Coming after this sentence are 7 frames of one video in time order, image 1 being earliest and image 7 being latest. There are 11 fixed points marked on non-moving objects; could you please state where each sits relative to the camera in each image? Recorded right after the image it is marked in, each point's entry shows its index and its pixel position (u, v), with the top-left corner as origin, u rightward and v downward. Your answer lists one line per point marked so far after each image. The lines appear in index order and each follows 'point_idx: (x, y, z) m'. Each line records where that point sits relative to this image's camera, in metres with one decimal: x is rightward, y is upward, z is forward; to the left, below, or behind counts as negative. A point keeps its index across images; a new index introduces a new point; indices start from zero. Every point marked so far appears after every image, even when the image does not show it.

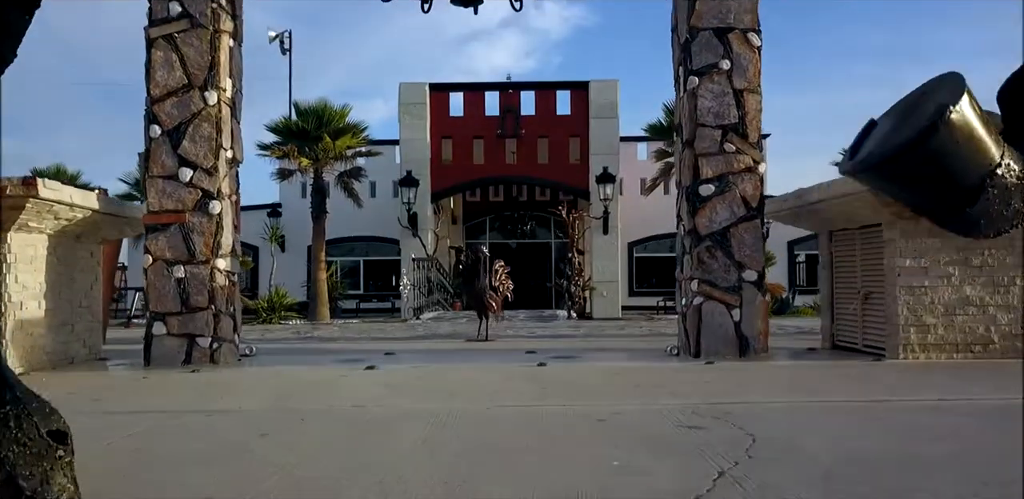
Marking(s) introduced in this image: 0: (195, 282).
0: (-3.7, -0.4, +11.1) m
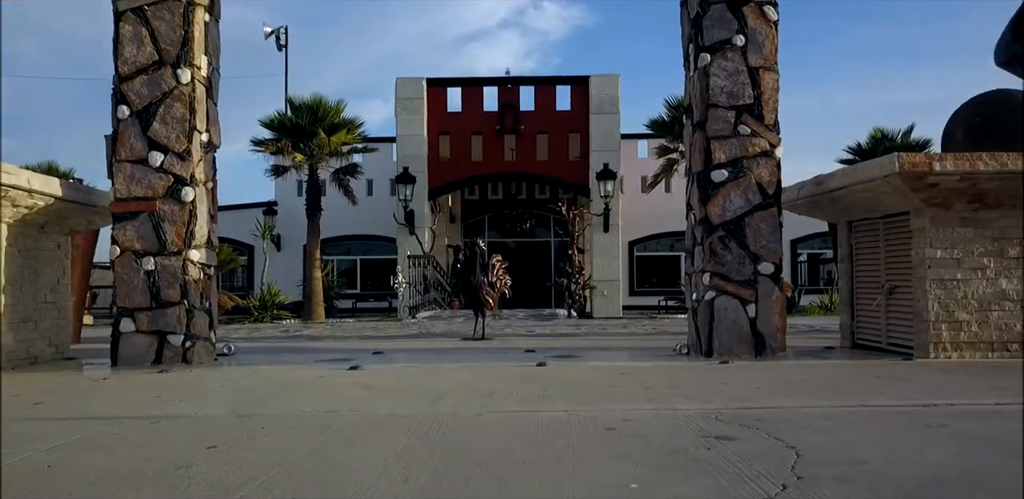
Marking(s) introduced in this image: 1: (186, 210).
0: (-3.7, -0.3, +10.3) m
1: (-3.5, +0.4, +10.4) m
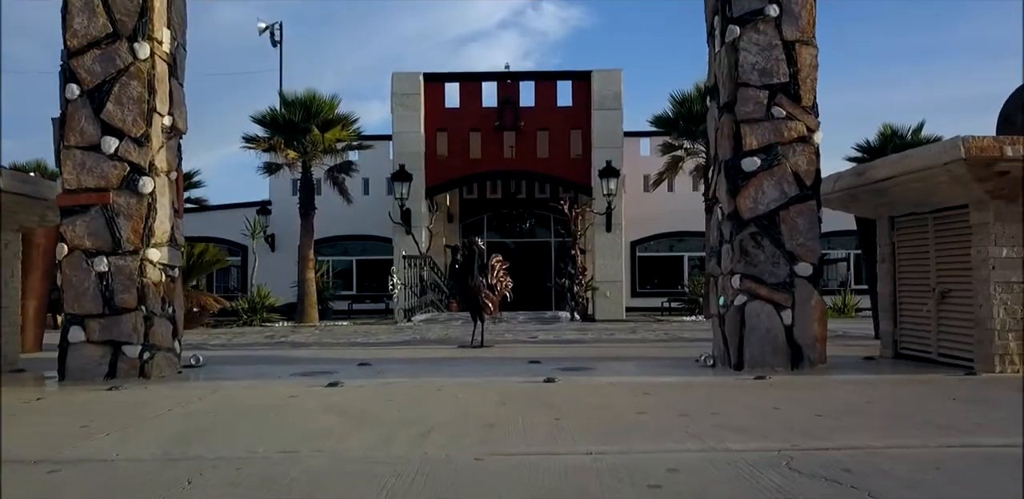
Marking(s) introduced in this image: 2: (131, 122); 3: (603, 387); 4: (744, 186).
0: (-3.7, -0.3, +9.0) m
1: (-3.5, +0.4, +9.1) m
2: (-3.6, +1.2, +9.1) m
3: (+0.7, -1.1, +7.8) m
4: (+2.2, +0.6, +9.2) m
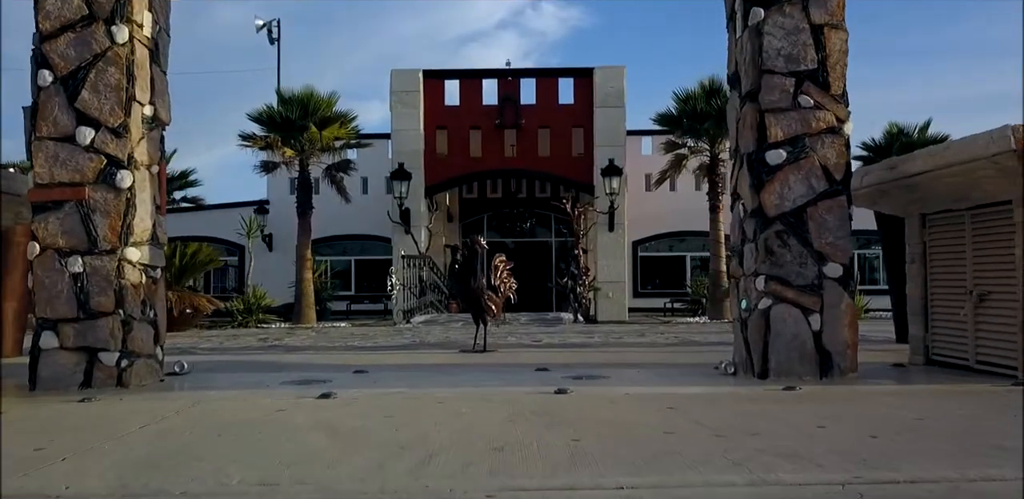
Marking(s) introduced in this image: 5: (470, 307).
0: (-3.6, -0.2, +8.3) m
1: (-3.4, +0.5, +8.5) m
2: (-3.6, +1.2, +8.4) m
3: (+0.8, -1.1, +7.1) m
4: (+2.3, +0.6, +8.6) m
5: (-0.6, -0.8, +13.1) m
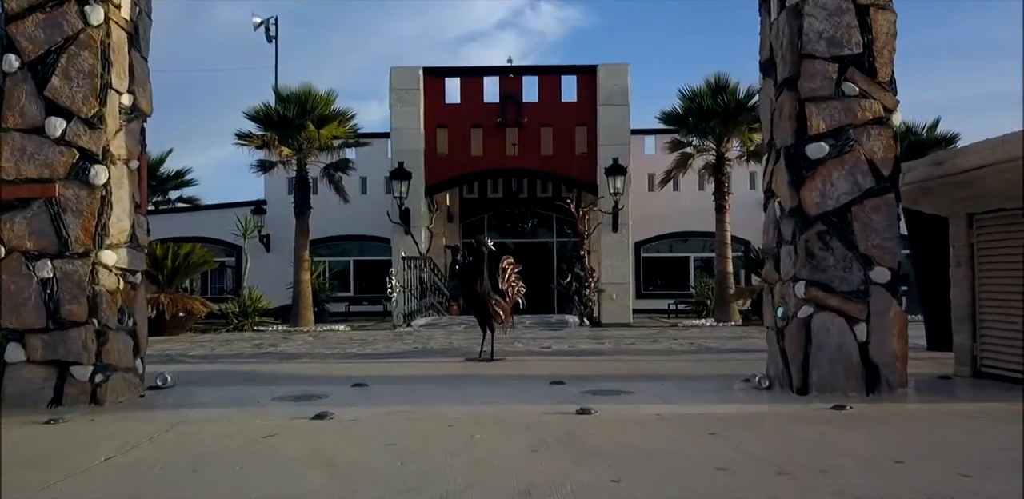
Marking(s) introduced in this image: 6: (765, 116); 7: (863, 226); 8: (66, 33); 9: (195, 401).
0: (-3.5, -0.3, +7.5) m
1: (-3.3, +0.4, +7.7) m
2: (-3.4, +1.2, +7.7) m
3: (+0.9, -1.1, +6.3) m
4: (+2.4, +0.6, +7.8) m
5: (-0.5, -0.8, +12.3) m
6: (+2.2, +1.2, +8.5) m
7: (+2.8, +0.2, +7.7) m
8: (-3.6, +1.7, +7.7) m
9: (-2.7, -1.3, +8.1) m
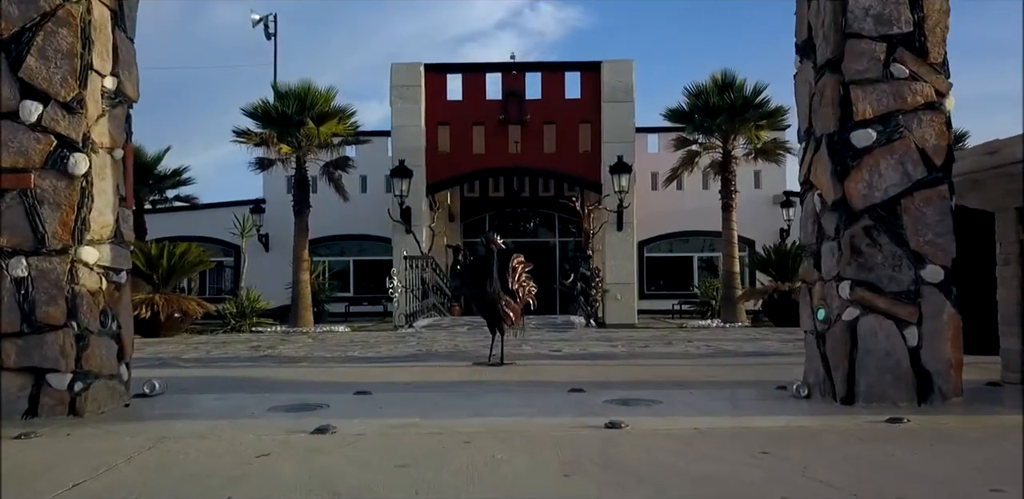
0: (-3.4, -0.2, +6.9) m
1: (-3.2, +0.5, +7.0) m
2: (-3.3, +1.2, +7.0) m
3: (+1.1, -1.1, +5.6) m
4: (+2.6, +0.6, +7.1) m
5: (-0.3, -0.8, +11.6) m
6: (+2.4, +1.2, +7.8) m
7: (+3.0, +0.2, +7.0) m
8: (-3.4, +1.8, +7.0) m
9: (-2.5, -1.3, +7.4) m
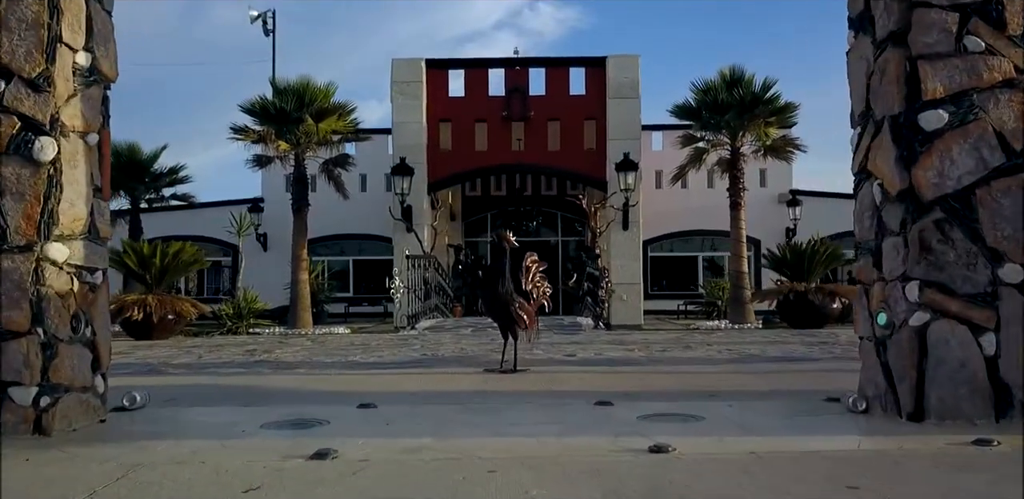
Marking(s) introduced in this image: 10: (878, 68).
0: (-3.2, -0.2, +6.1) m
1: (-3.0, +0.5, +6.2) m
2: (-3.1, +1.2, +6.2) m
3: (+1.2, -1.1, +4.8) m
4: (+2.7, +0.6, +6.3) m
5: (-0.2, -0.8, +10.8) m
6: (+2.5, +1.2, +7.0) m
7: (+3.1, +0.2, +6.2) m
8: (-3.3, +1.8, +6.2) m
9: (-2.4, -1.2, +6.6) m
10: (+2.6, +1.3, +6.7) m
